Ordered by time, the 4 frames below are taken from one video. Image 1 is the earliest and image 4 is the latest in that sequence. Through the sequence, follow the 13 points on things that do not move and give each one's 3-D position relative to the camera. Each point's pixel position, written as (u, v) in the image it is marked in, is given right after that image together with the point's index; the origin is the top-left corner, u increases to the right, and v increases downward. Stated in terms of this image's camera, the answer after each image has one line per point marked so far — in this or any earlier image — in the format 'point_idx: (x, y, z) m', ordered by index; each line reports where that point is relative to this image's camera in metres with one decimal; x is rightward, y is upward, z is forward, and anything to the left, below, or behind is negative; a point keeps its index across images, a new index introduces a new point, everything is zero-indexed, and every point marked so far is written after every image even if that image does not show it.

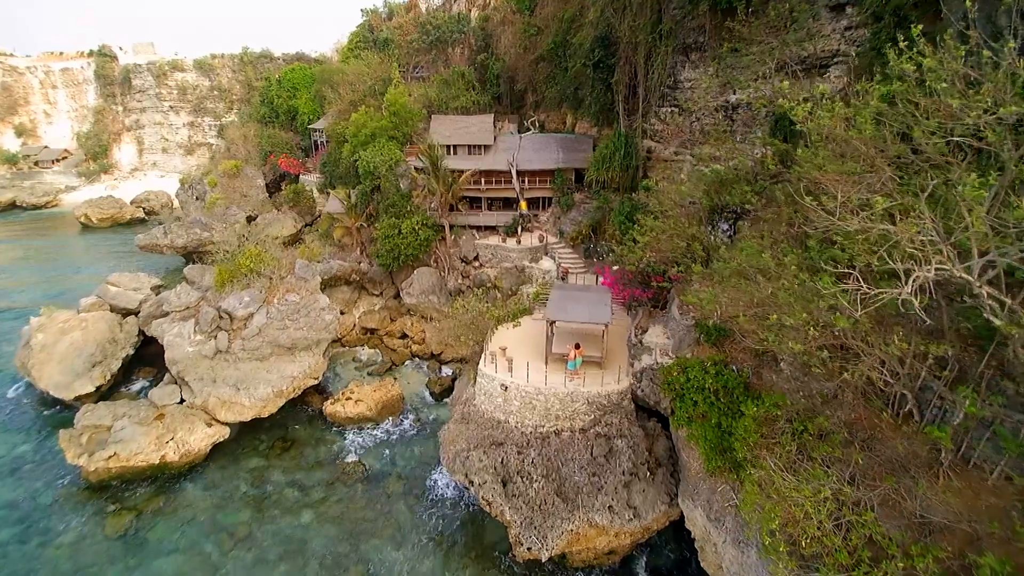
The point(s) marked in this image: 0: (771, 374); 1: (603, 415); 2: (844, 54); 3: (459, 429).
0: (+6.2, -2.1, +14.1) m
1: (+2.5, -3.6, +16.4) m
2: (+9.7, +6.8, +17.2) m
3: (-1.6, -4.3, +17.6) m
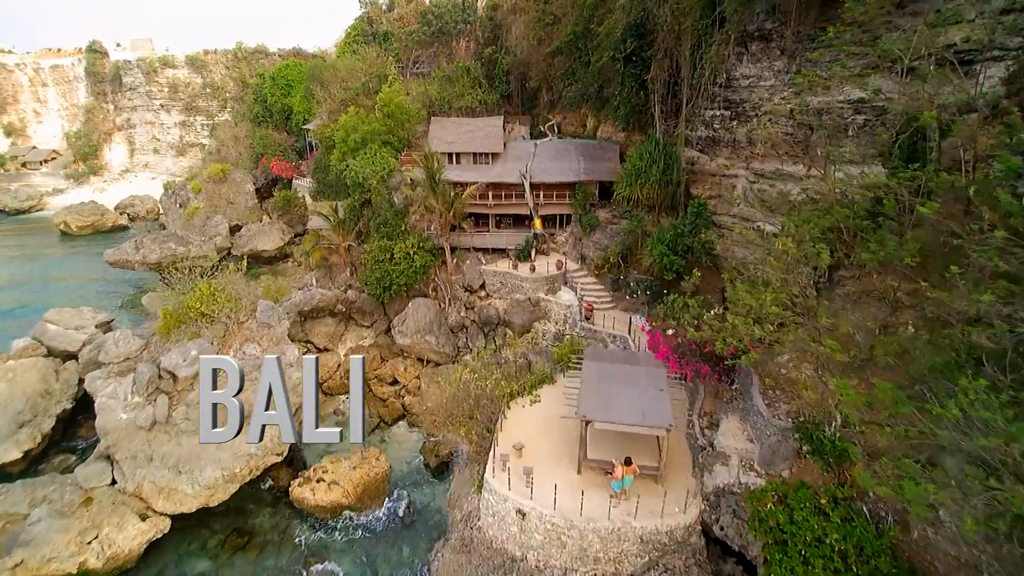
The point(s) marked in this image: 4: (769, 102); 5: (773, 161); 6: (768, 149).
0: (+6.6, -3.8, +9.2) m
1: (+2.9, -5.3, +11.6) m
2: (+10.1, +5.1, +12.2) m
3: (-1.2, -5.9, +12.8) m
4: (+8.5, +6.1, +19.4) m
5: (+8.6, +4.2, +19.5) m
6: (+8.5, +4.6, +19.5) m
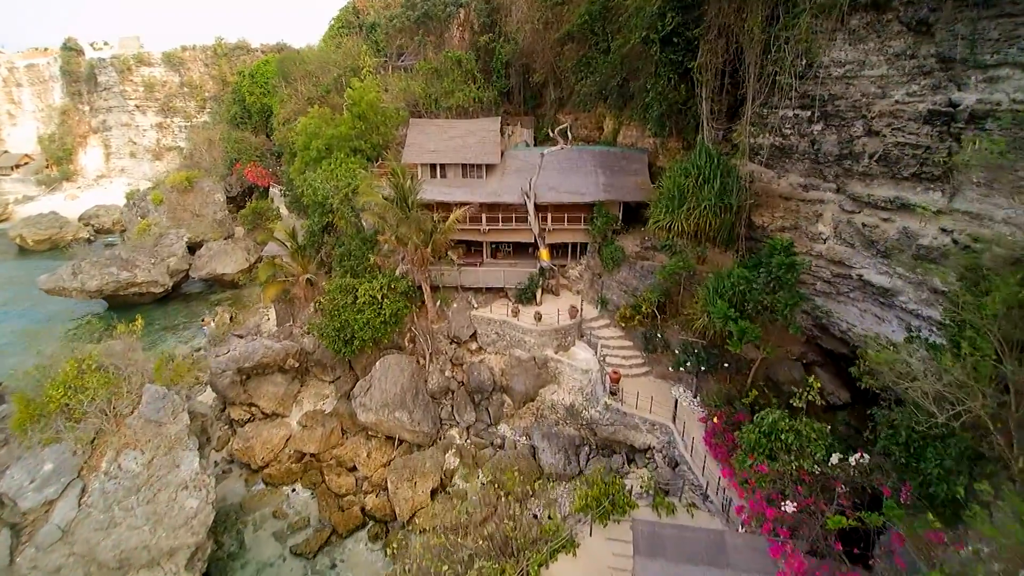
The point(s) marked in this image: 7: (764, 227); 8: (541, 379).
0: (+6.4, -5.7, +3.1) m
1: (+2.8, -7.1, +5.5) m
2: (+10.0, +3.2, +6.1) m
3: (-1.3, -7.8, +6.8) m
4: (+8.4, +4.3, +13.2) m
5: (+8.5, +2.4, +13.3) m
6: (+8.4, +2.7, +13.4) m
7: (+7.3, +1.7, +17.1) m
8: (+1.0, -3.0, +19.2) m
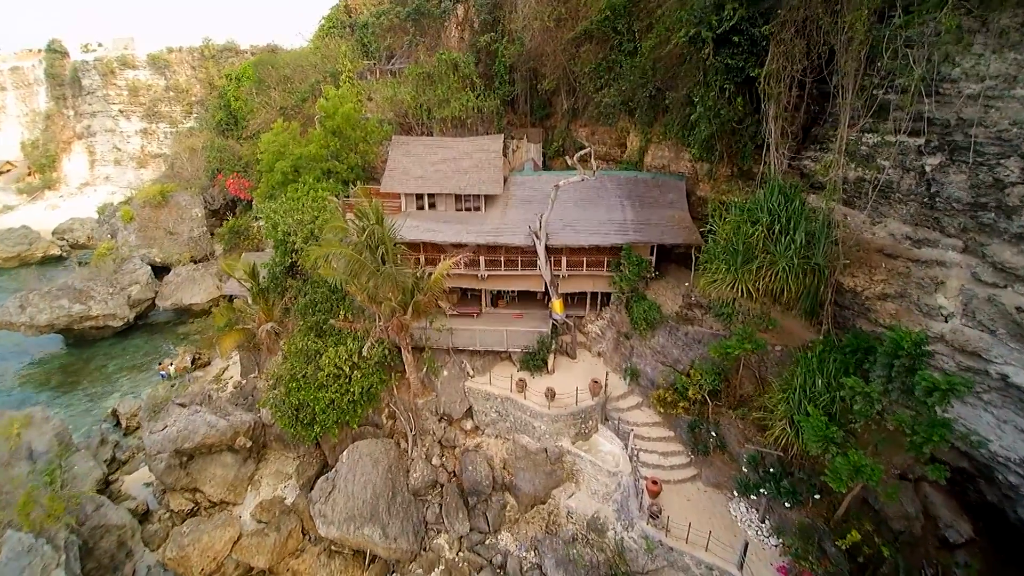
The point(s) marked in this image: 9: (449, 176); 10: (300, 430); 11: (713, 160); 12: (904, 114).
0: (+6.4, -7.5, -1.2) m
1: (+2.8, -8.9, +1.2) m
2: (+10.0, +1.4, +1.7) m
3: (-1.3, -9.6, +2.5) m
4: (+8.4, +2.4, +8.9) m
5: (+8.6, +0.6, +9.0) m
6: (+8.5, +0.9, +9.0) m
7: (+7.4, -0.1, +12.7) m
8: (+1.1, -4.8, +14.9) m
9: (-1.9, +3.4, +18.2) m
10: (-5.7, -3.8, +16.0) m
11: (+5.4, +3.6, +16.3) m
12: (+7.4, +3.2, +11.0) m
